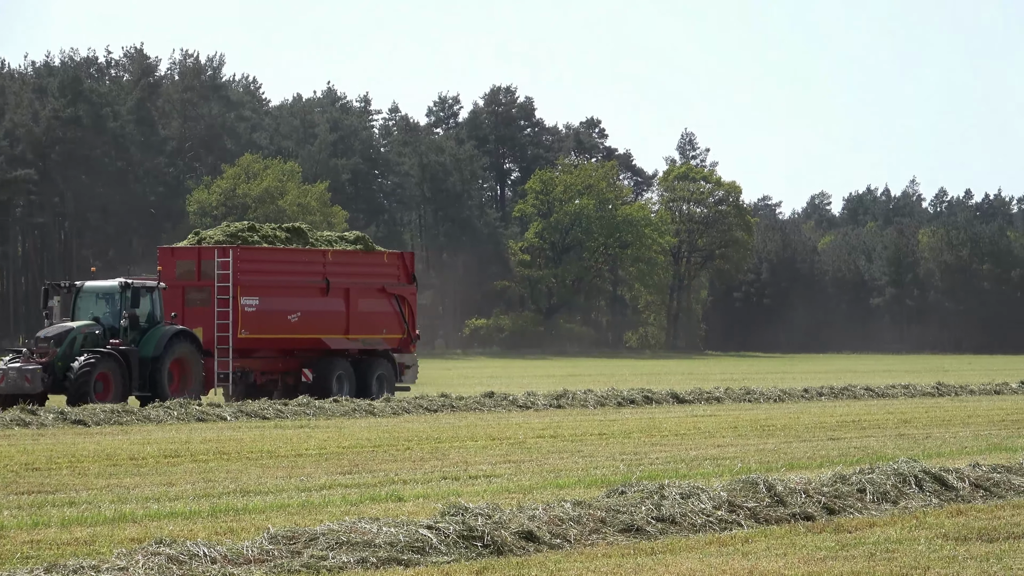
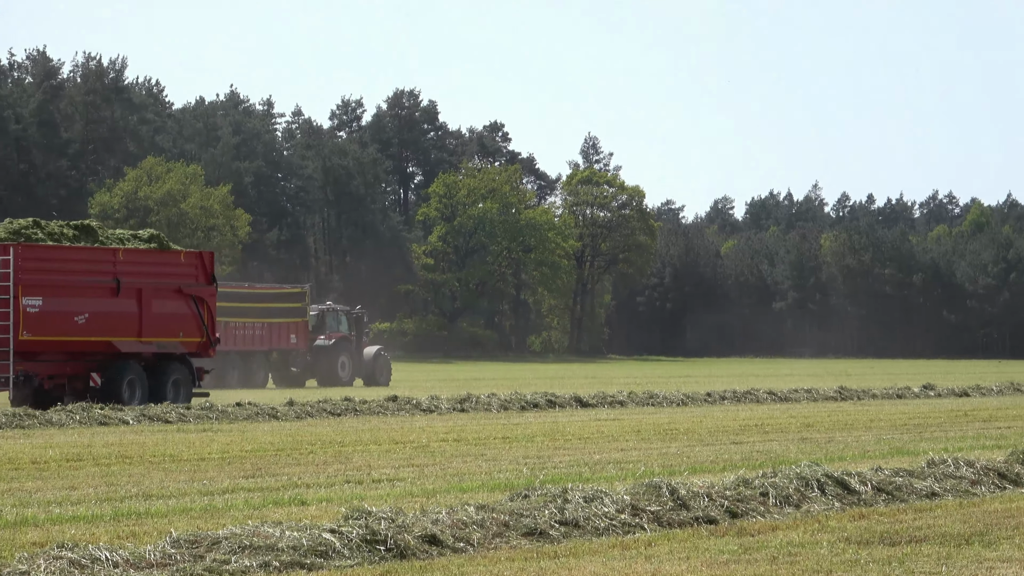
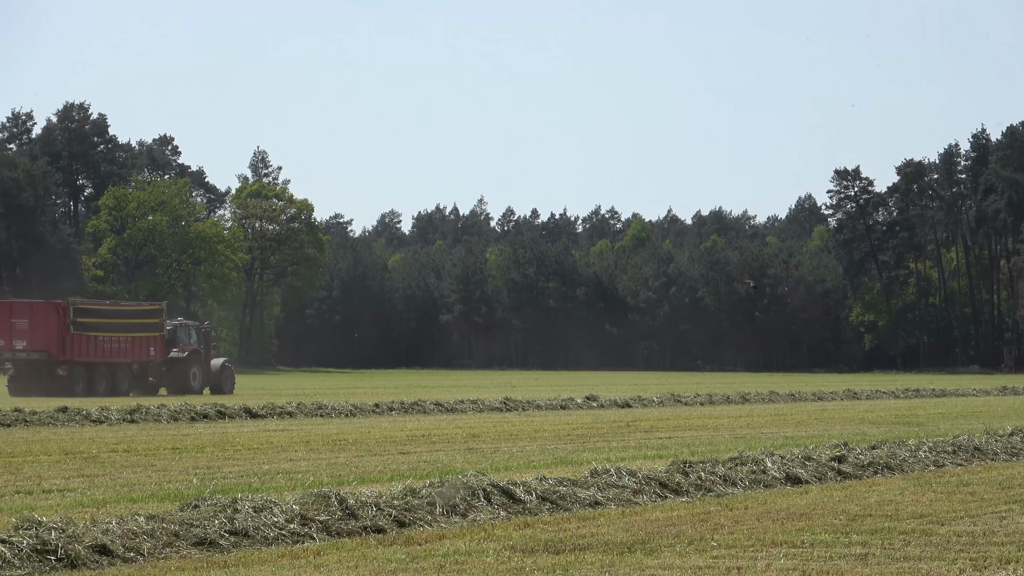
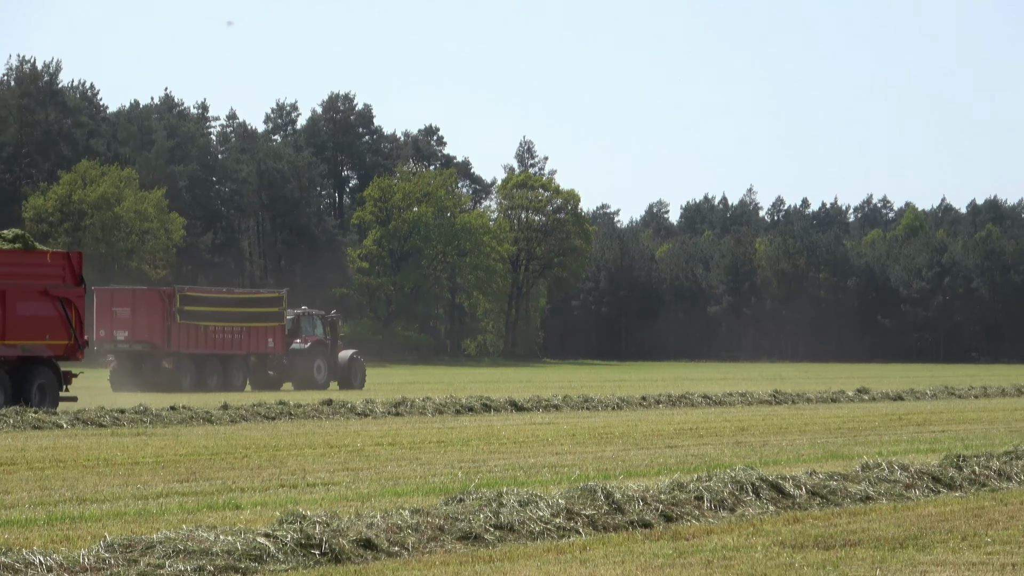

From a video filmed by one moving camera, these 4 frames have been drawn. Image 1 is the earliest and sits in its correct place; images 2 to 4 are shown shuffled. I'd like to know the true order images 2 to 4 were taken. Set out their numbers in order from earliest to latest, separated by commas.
2, 4, 3
